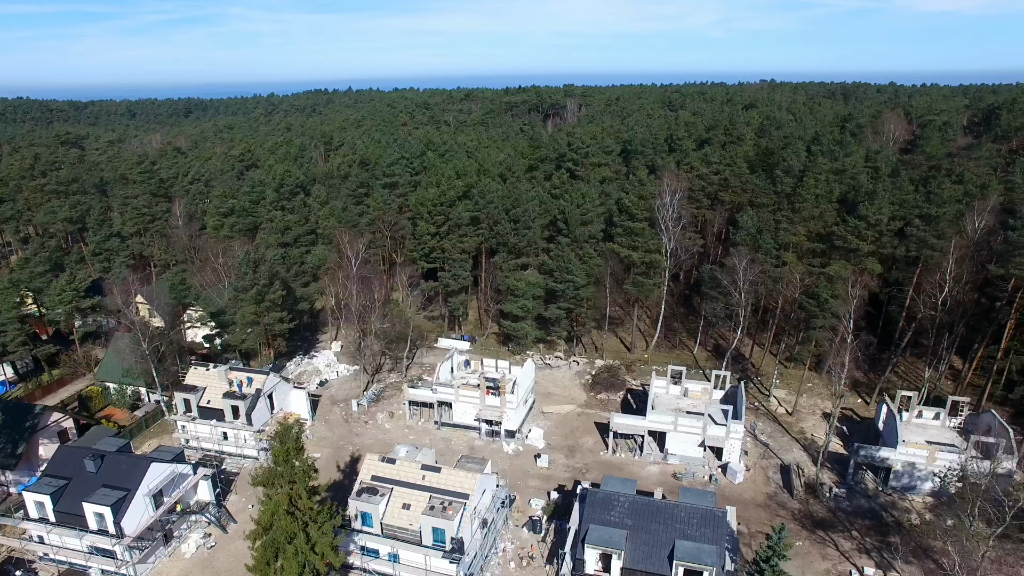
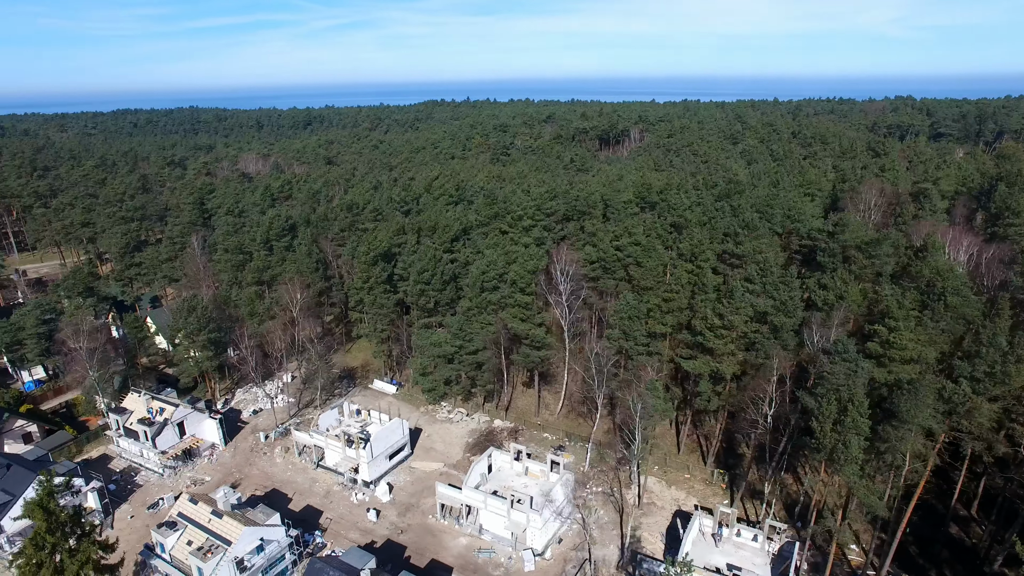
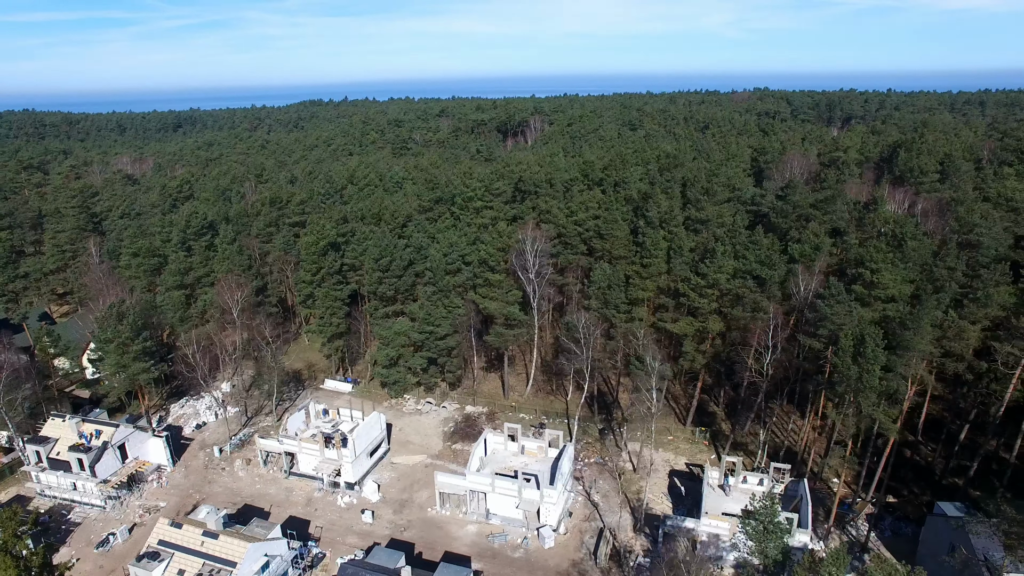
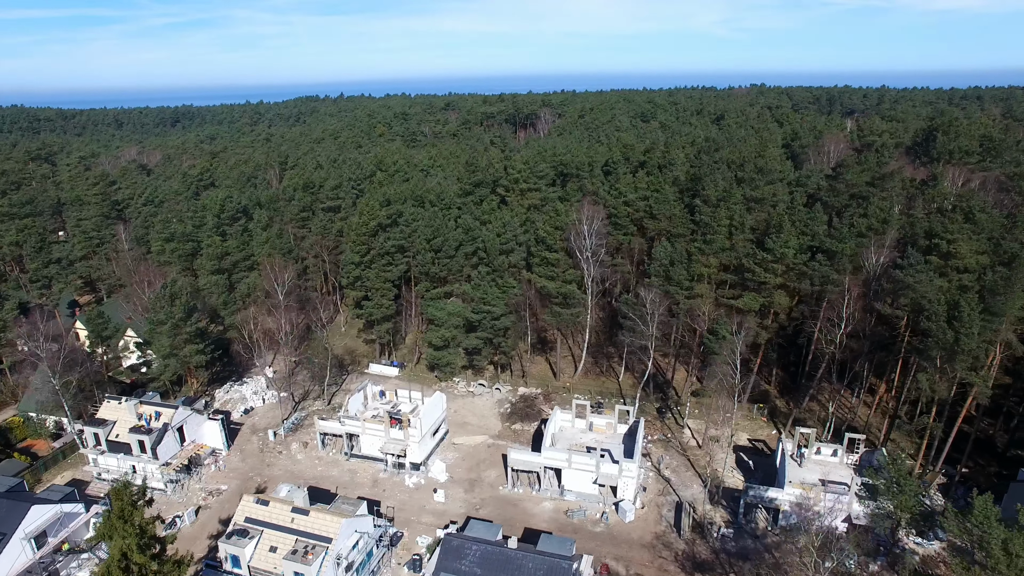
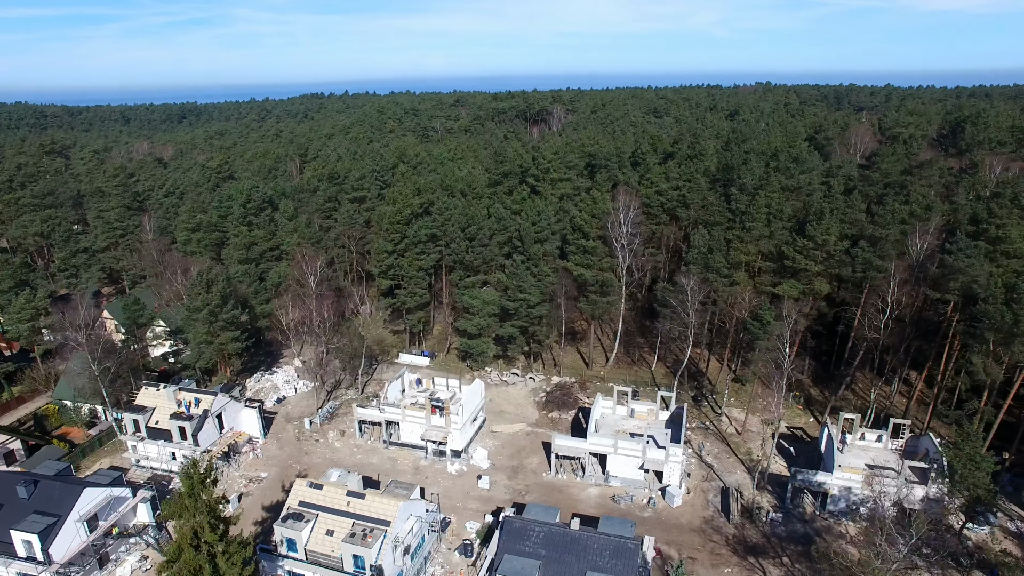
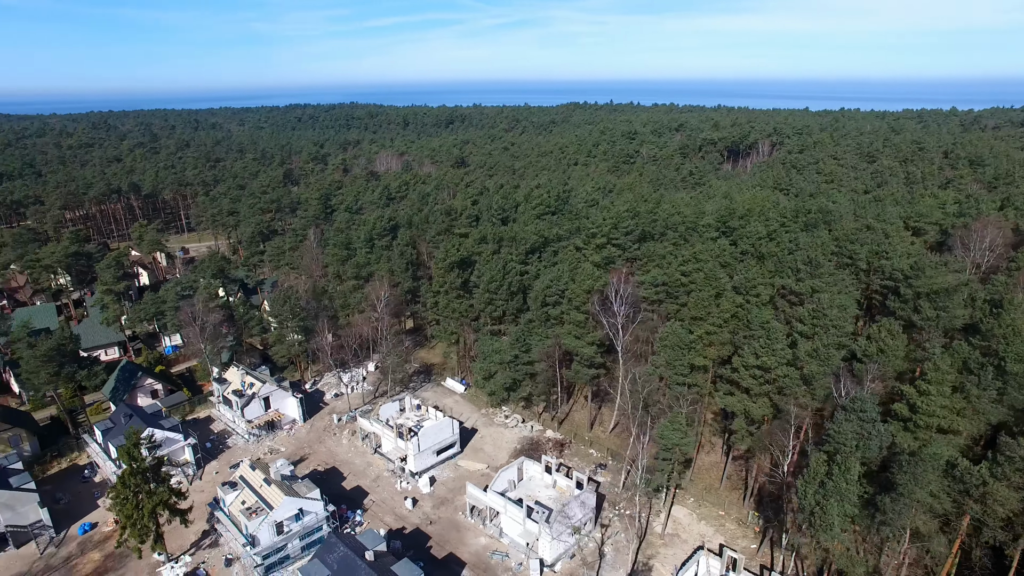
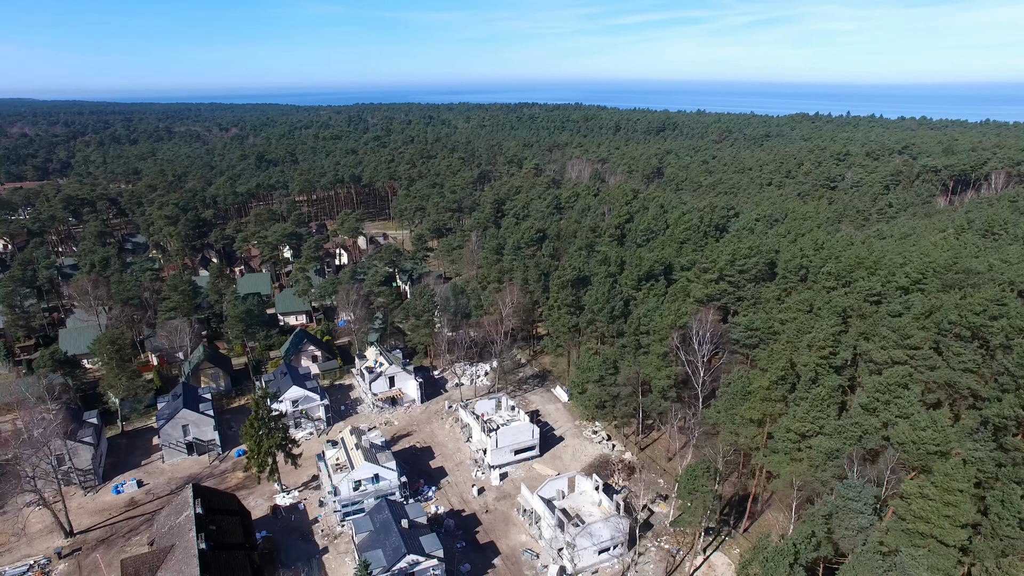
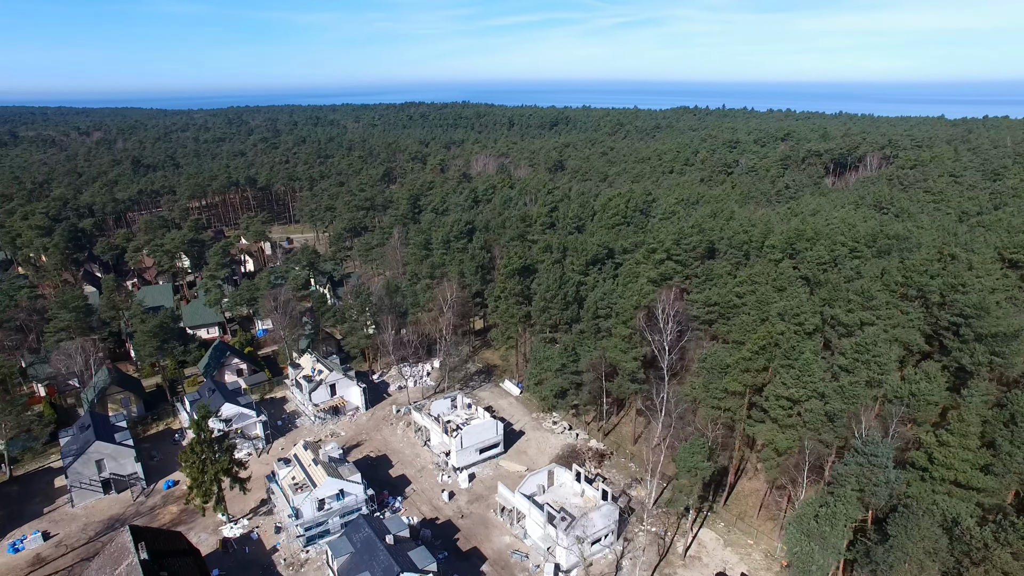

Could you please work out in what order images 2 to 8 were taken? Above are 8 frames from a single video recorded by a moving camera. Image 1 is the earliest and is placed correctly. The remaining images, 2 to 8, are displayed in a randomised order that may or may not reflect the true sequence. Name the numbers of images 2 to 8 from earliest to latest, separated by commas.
5, 4, 3, 2, 6, 8, 7
